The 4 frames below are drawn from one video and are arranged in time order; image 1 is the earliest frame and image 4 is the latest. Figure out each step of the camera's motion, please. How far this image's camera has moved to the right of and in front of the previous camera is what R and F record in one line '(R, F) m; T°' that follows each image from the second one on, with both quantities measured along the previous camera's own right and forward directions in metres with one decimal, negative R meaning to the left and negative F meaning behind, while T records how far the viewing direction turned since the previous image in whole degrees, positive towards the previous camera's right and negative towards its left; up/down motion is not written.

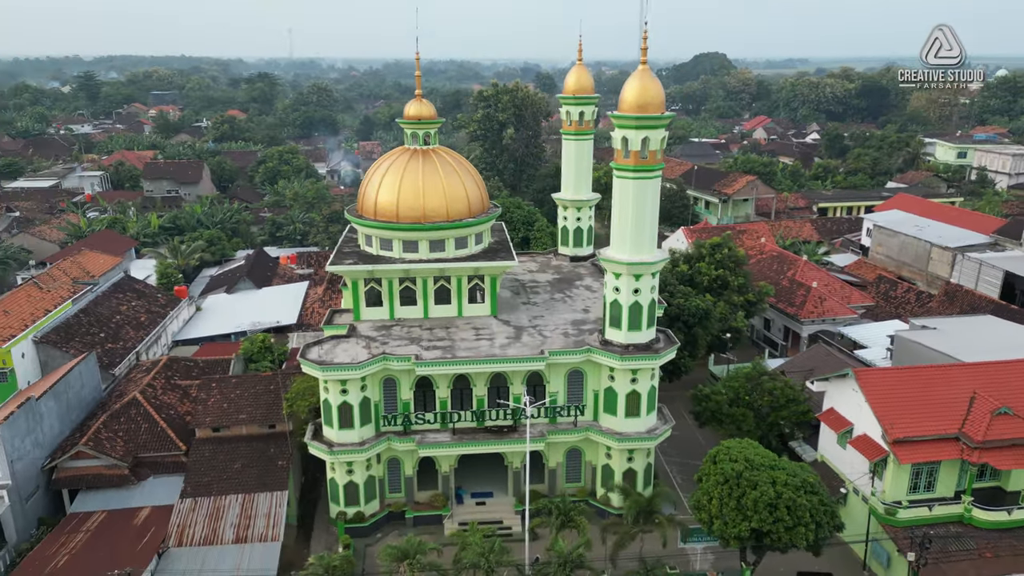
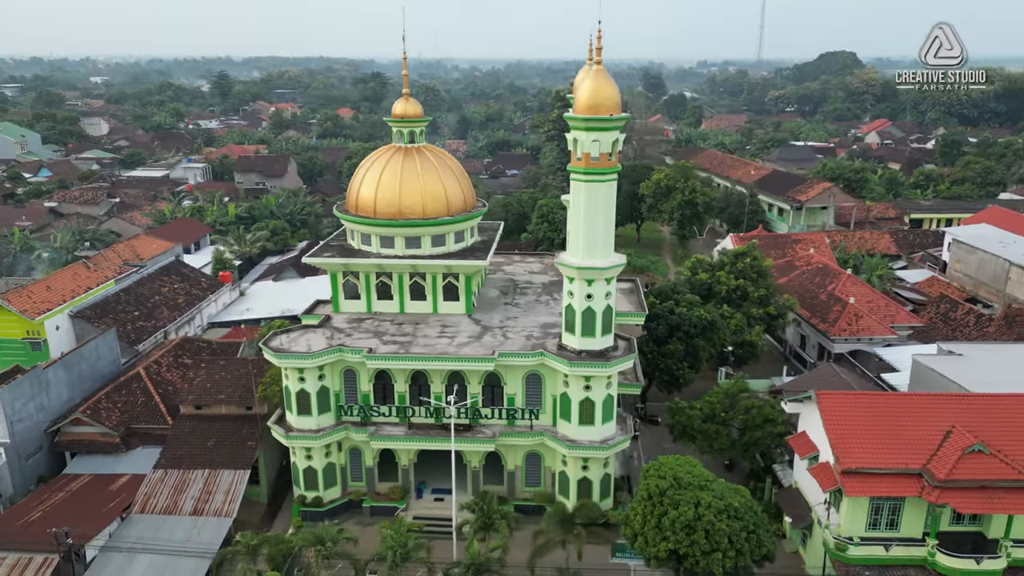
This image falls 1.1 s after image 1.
(+4.4, +0.4) m; -9°
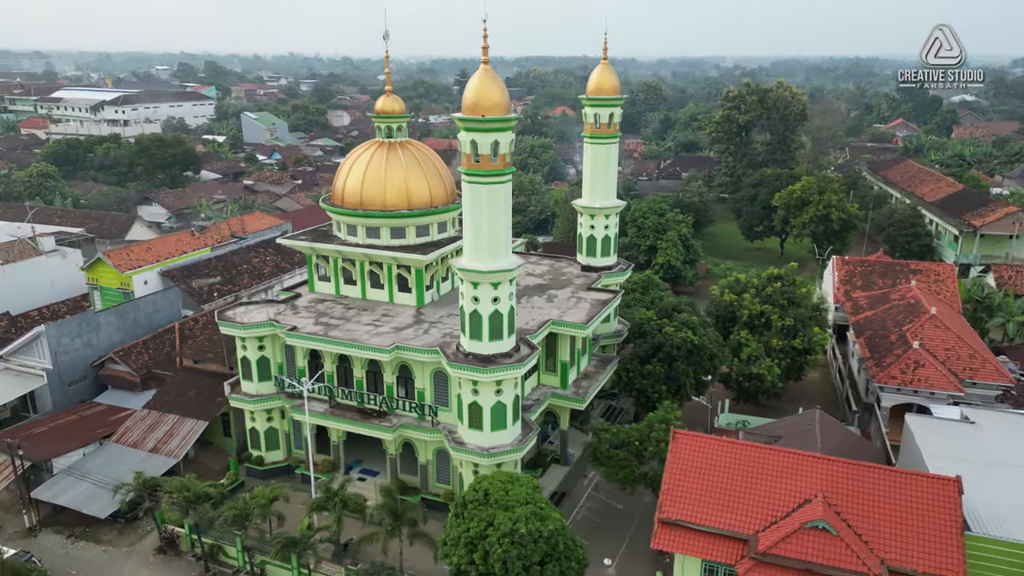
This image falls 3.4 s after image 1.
(+9.3, +1.7) m; -19°
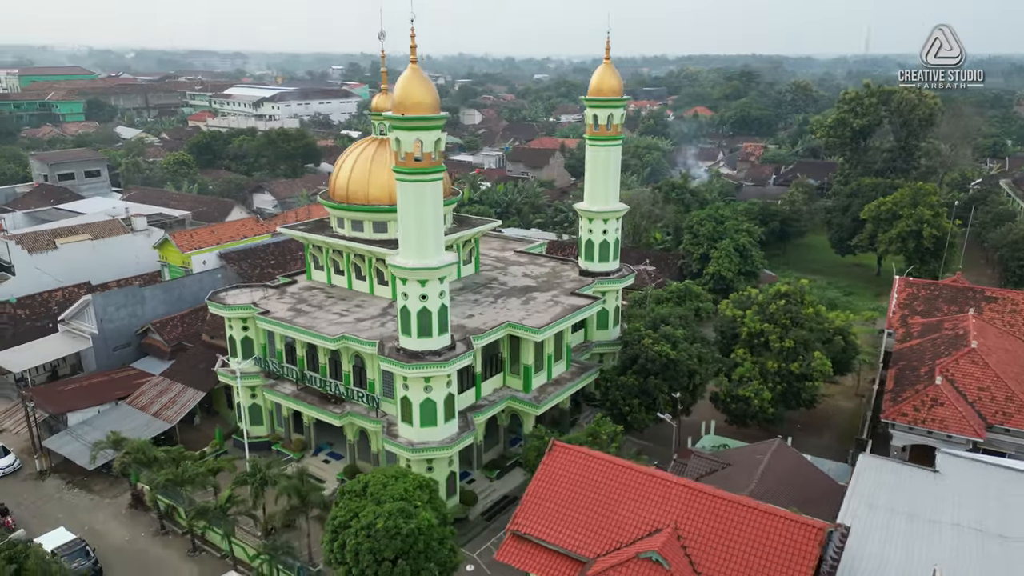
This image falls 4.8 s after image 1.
(+5.8, +0.7) m; -12°
